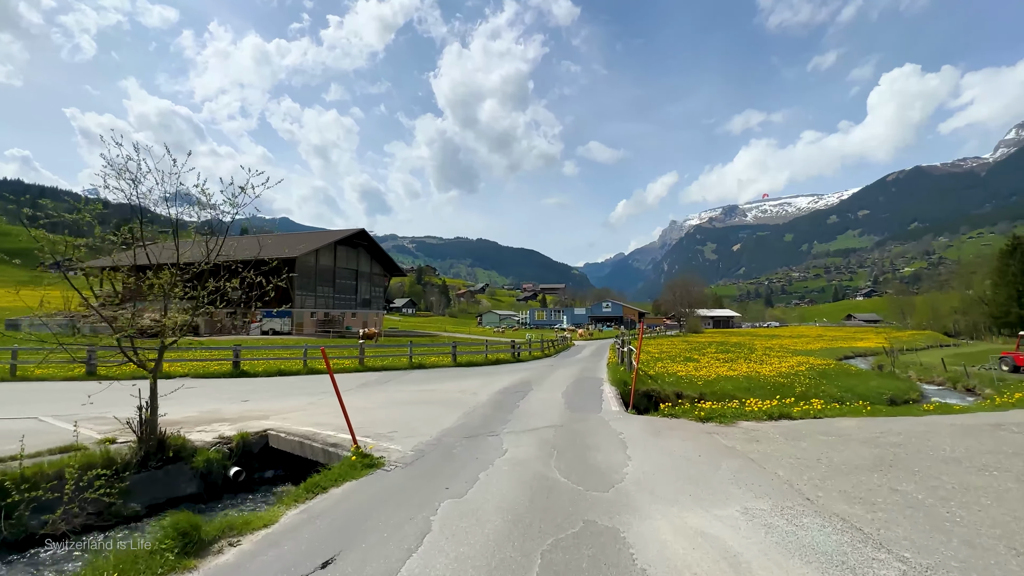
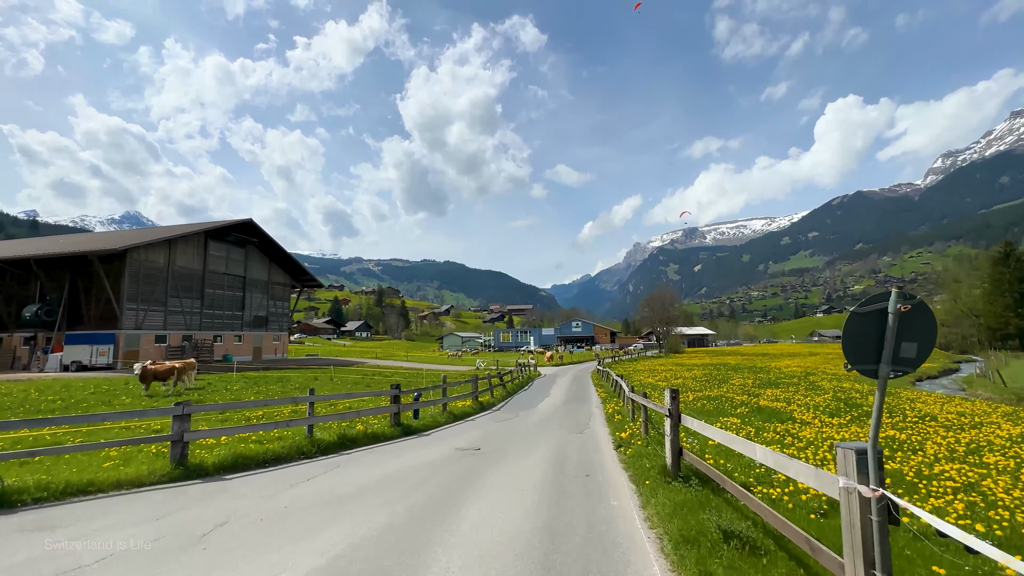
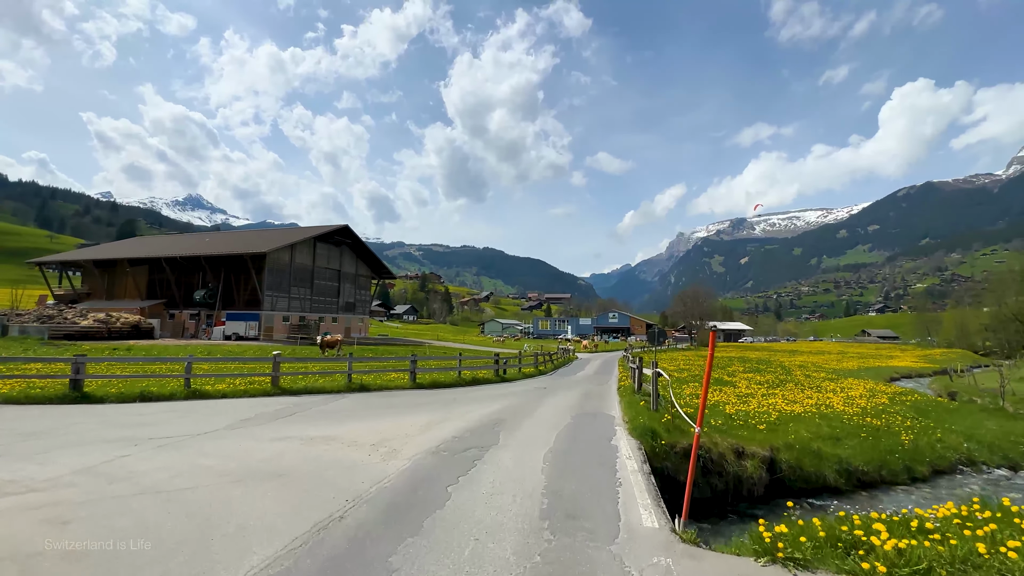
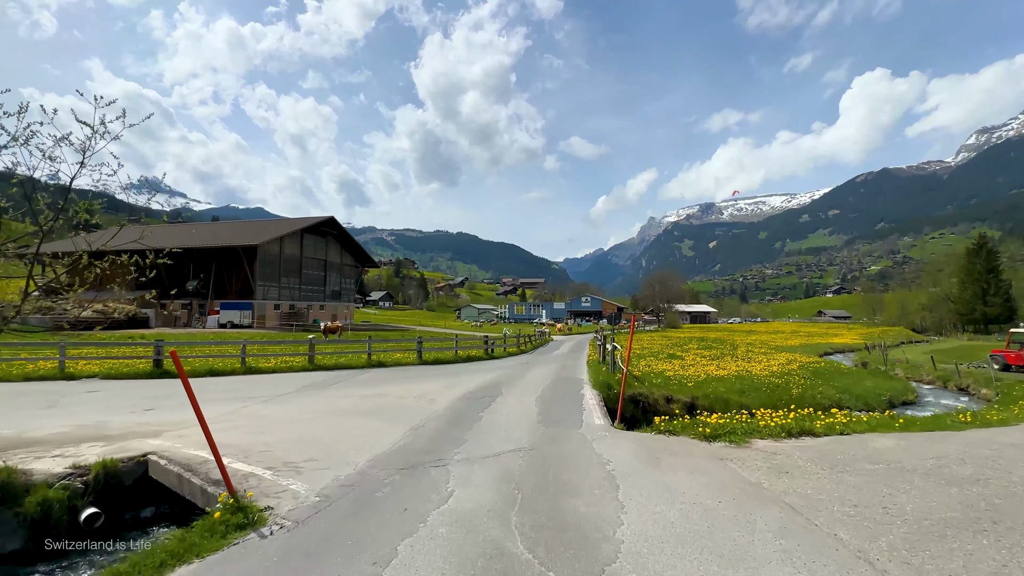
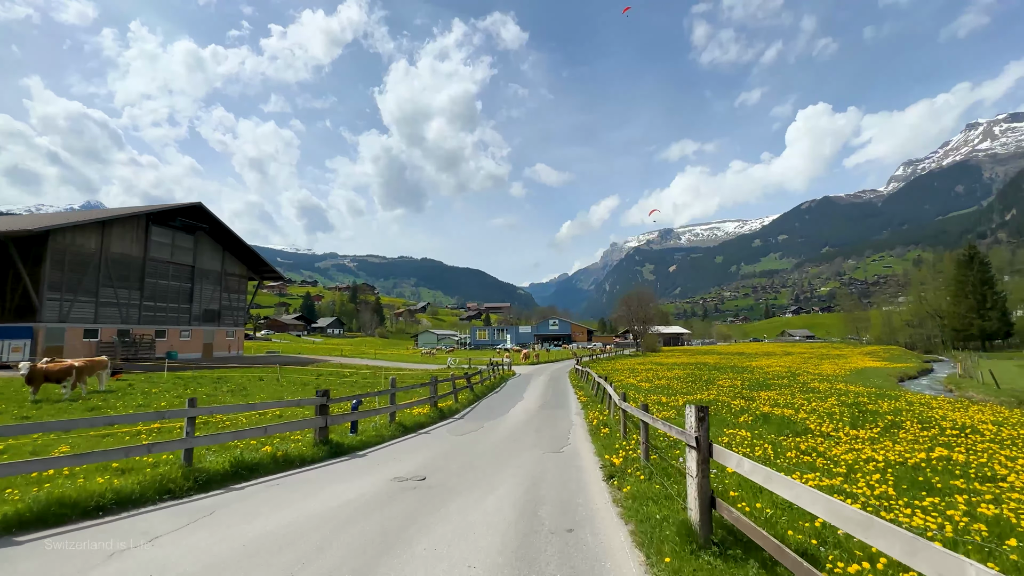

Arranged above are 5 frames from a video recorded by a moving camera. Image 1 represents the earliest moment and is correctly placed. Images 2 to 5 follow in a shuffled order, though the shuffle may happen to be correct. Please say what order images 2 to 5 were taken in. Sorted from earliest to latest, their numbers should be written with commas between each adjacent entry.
4, 3, 2, 5
